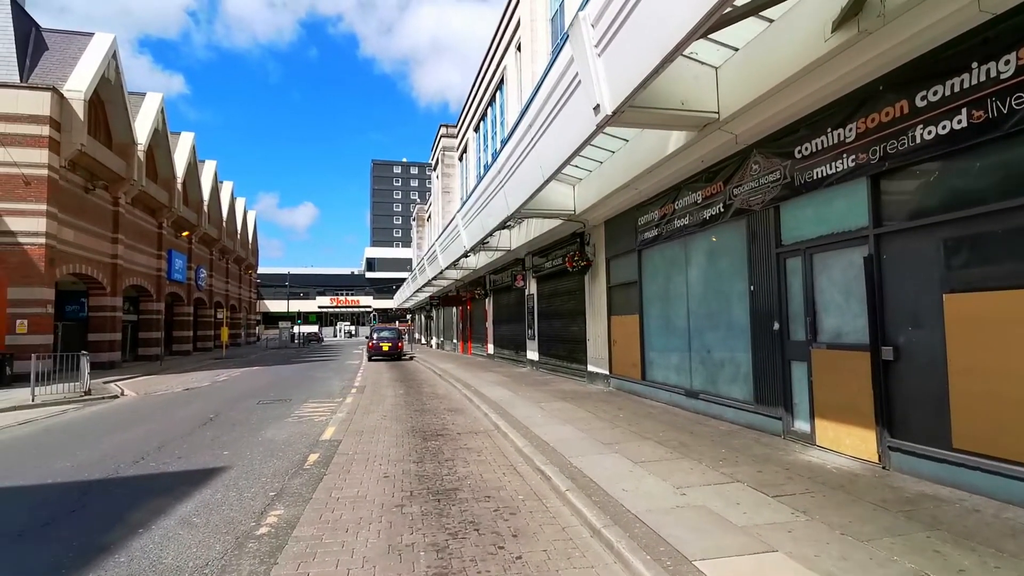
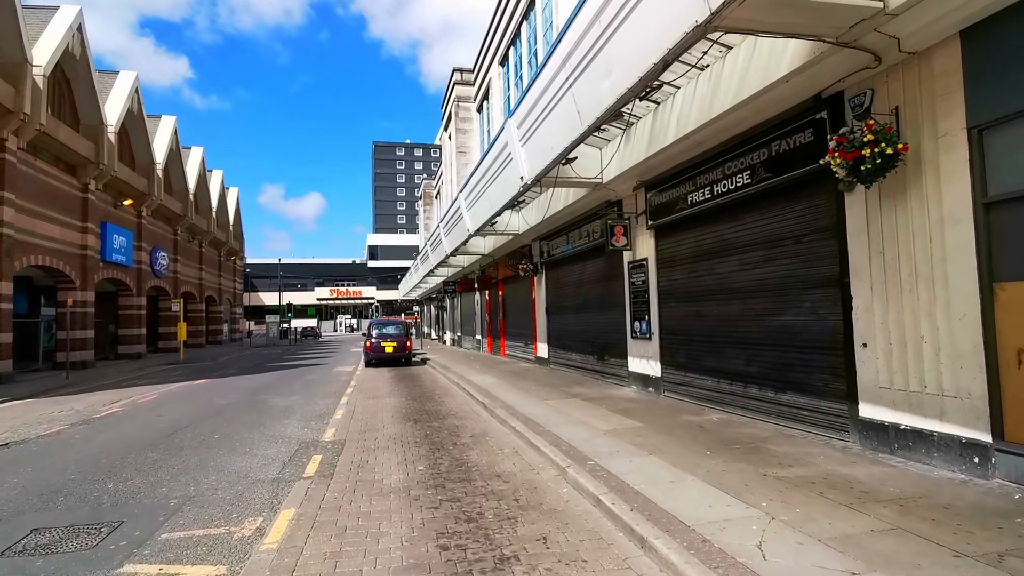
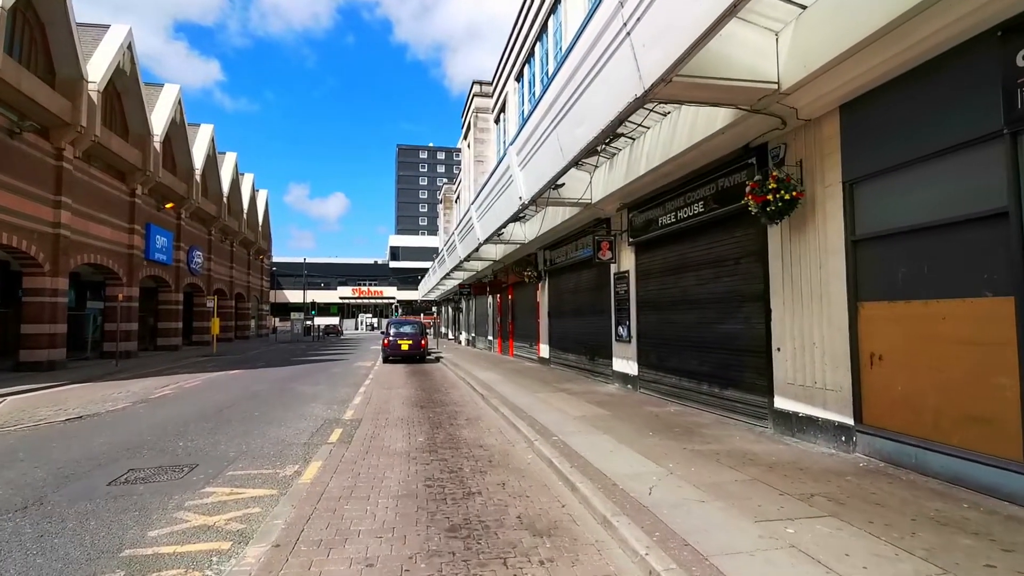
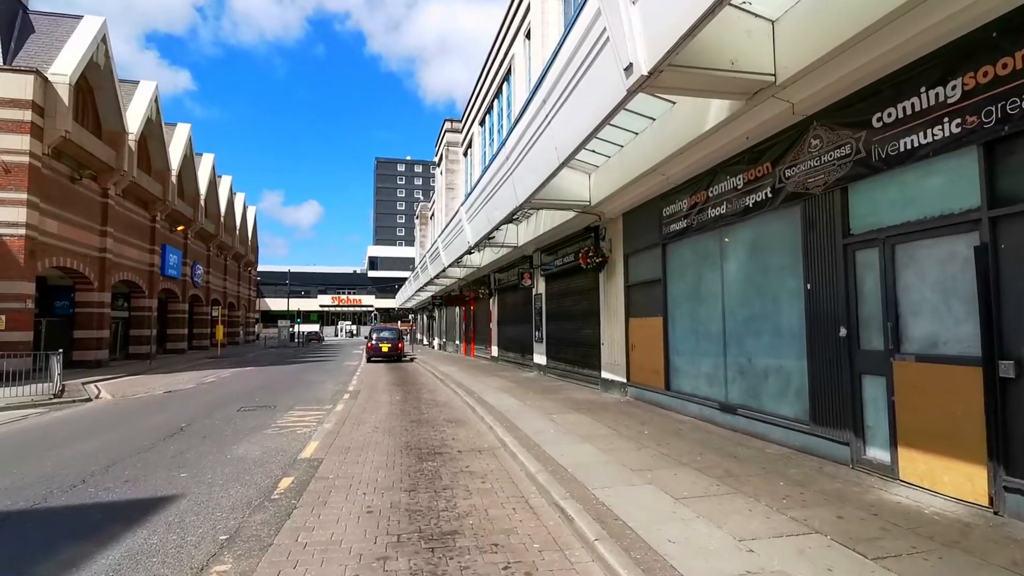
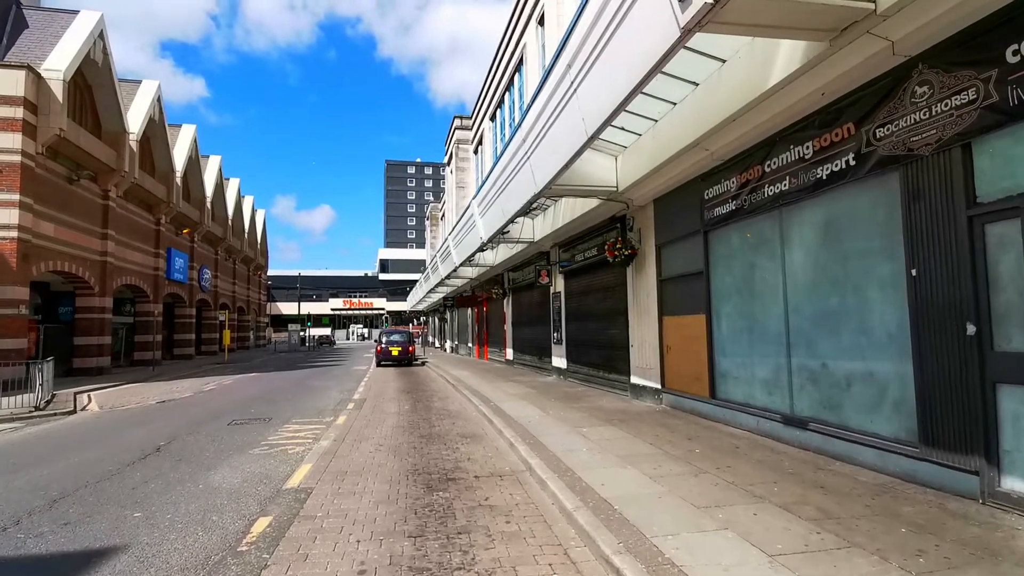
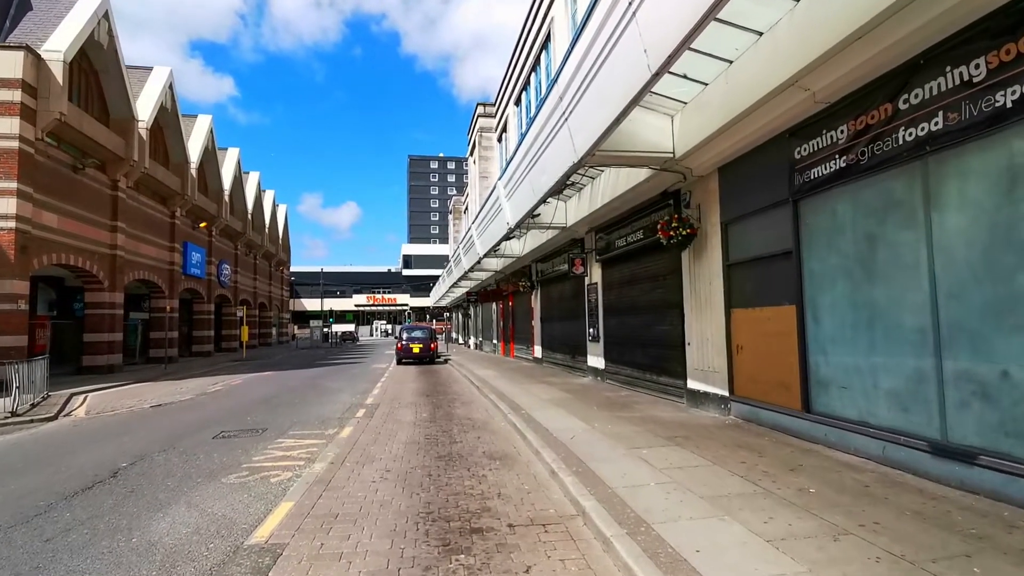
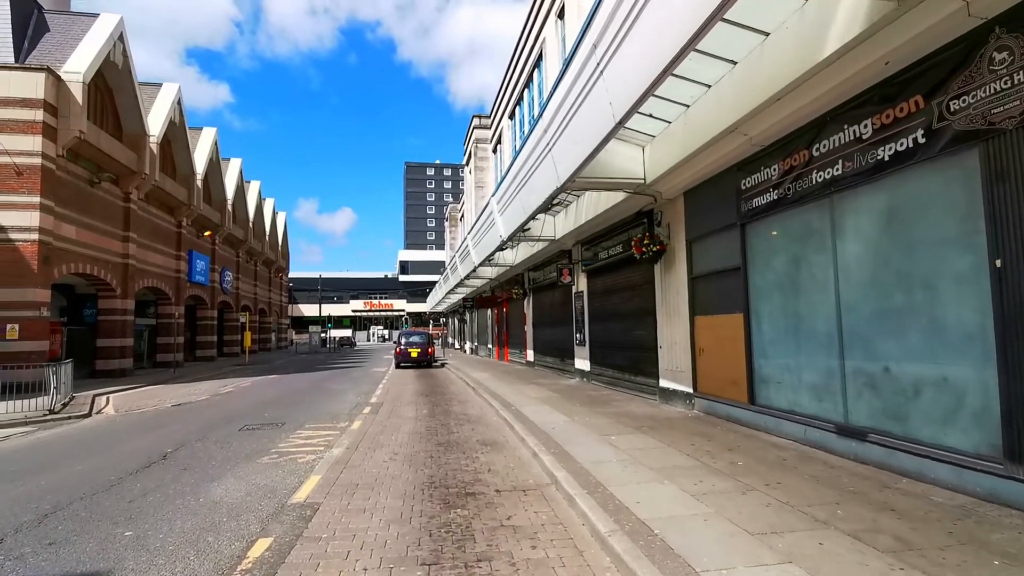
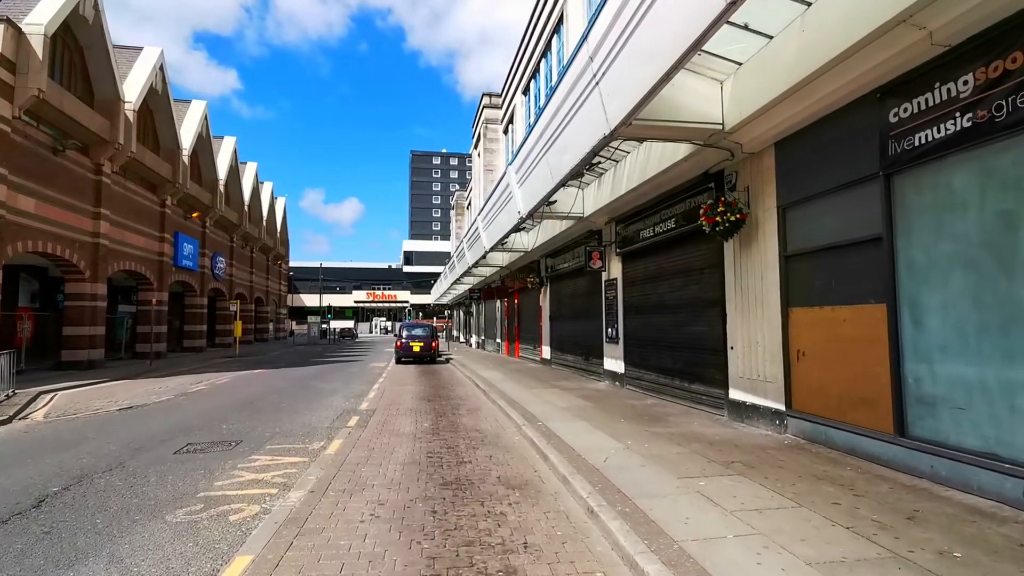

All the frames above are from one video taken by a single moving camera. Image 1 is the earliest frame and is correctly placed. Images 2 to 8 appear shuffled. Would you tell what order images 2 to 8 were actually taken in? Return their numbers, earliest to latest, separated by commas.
4, 5, 7, 6, 8, 3, 2
